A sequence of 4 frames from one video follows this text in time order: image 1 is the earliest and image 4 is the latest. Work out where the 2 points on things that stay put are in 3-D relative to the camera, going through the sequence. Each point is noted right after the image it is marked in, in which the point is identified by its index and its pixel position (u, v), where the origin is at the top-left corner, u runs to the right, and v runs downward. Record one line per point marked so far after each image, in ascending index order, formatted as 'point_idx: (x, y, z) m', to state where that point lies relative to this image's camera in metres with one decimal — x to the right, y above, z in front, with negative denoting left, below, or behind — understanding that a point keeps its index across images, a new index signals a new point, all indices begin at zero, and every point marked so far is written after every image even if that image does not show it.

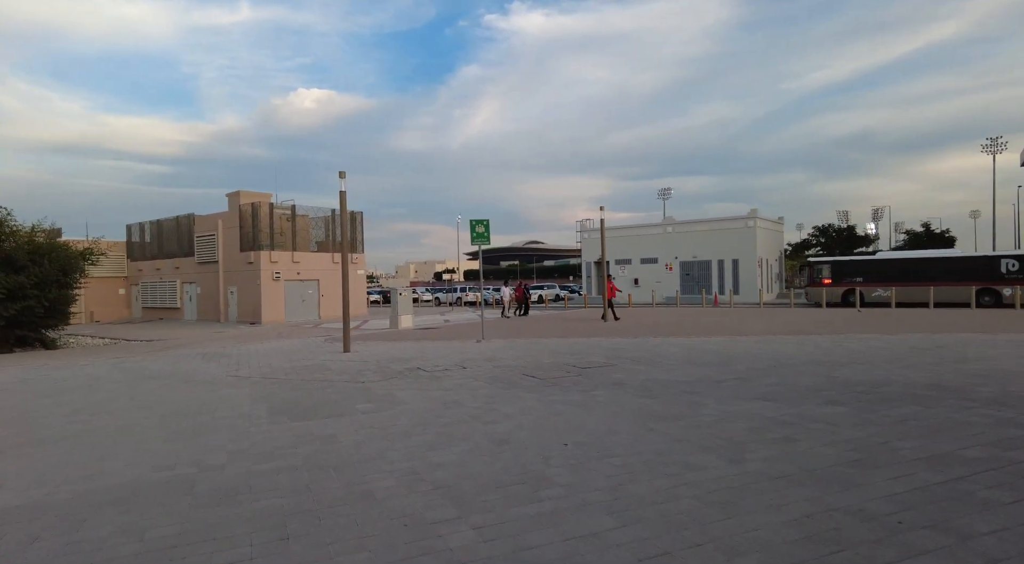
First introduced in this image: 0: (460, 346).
0: (-1.4, -1.8, +16.7) m
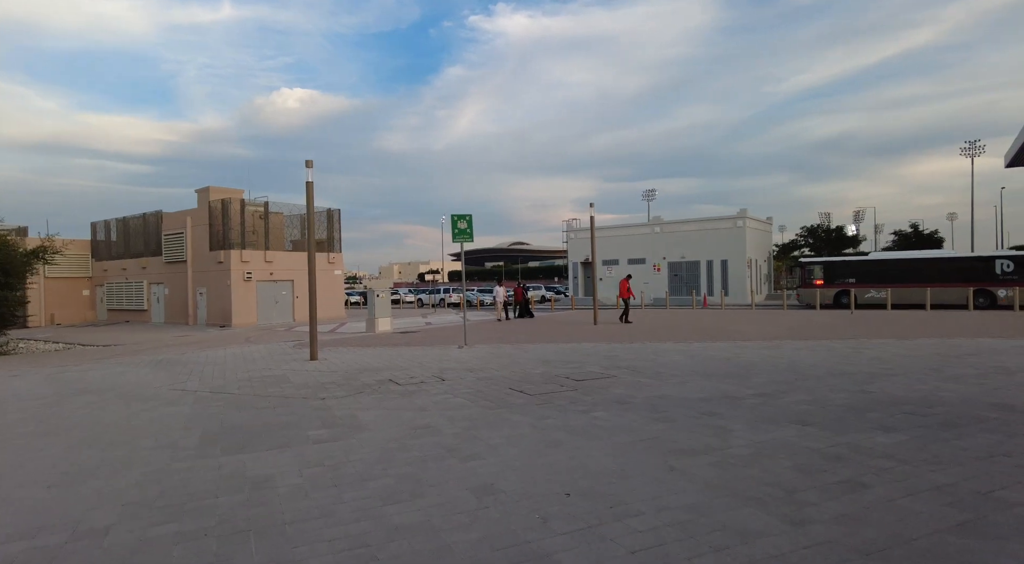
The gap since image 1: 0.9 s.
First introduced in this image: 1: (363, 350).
0: (-1.8, -1.8, +15.2) m
1: (-4.2, -1.9, +16.9) m
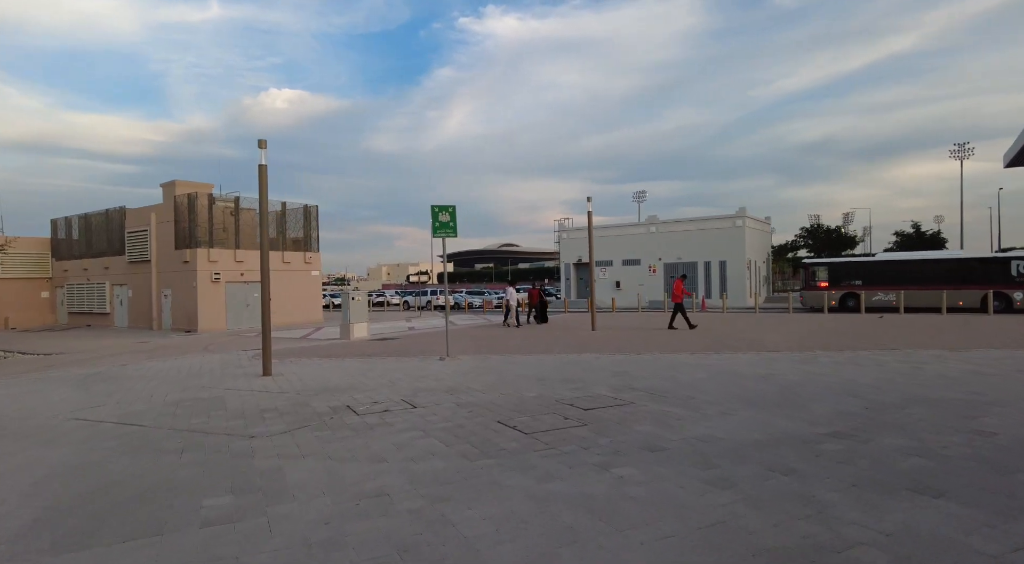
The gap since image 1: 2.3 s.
0: (-2.0, -1.8, +13.0) m
1: (-4.4, -1.9, +14.6) m
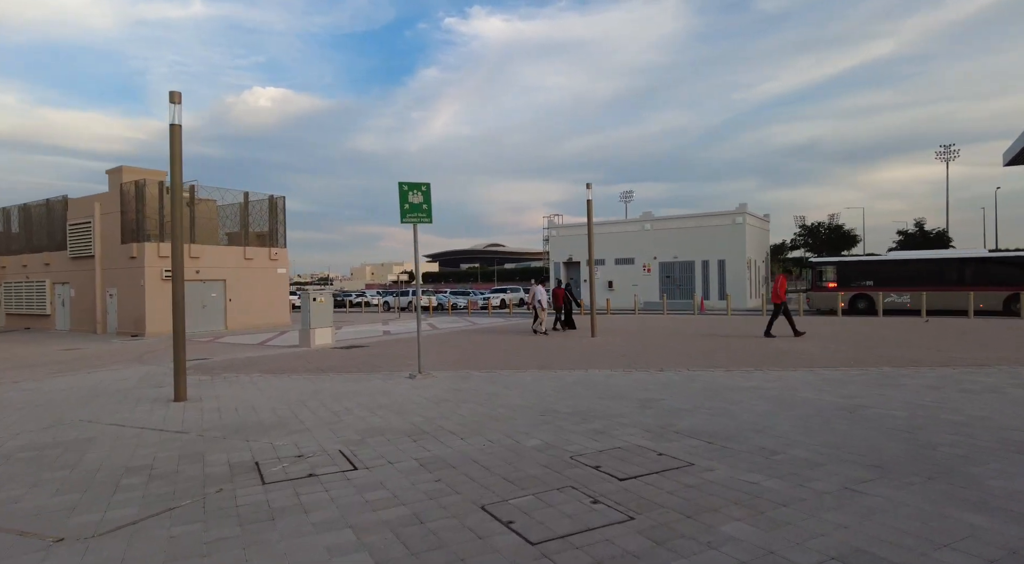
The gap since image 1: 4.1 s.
0: (-2.2, -1.8, +10.0) m
1: (-4.6, -1.9, +11.6) m
